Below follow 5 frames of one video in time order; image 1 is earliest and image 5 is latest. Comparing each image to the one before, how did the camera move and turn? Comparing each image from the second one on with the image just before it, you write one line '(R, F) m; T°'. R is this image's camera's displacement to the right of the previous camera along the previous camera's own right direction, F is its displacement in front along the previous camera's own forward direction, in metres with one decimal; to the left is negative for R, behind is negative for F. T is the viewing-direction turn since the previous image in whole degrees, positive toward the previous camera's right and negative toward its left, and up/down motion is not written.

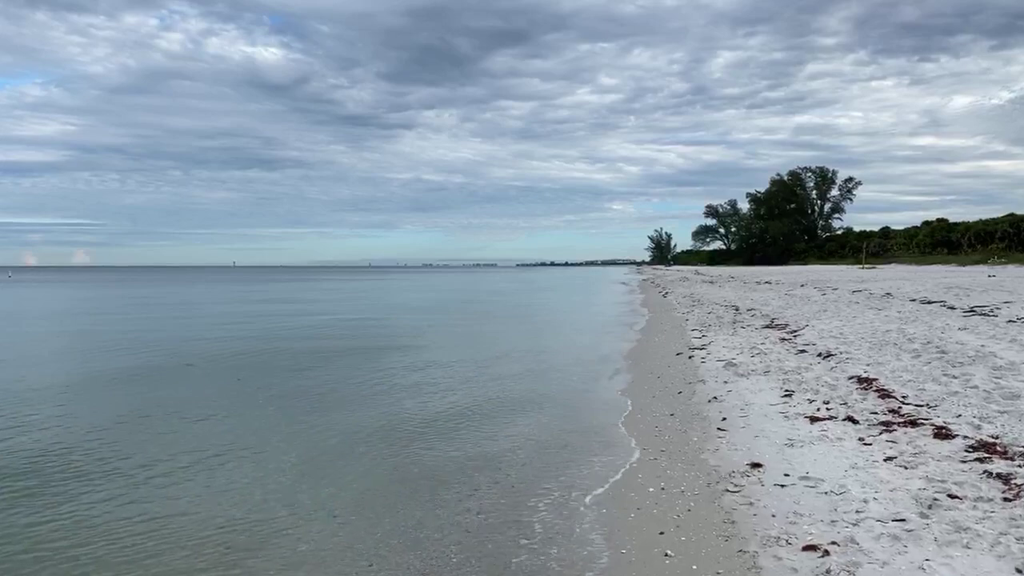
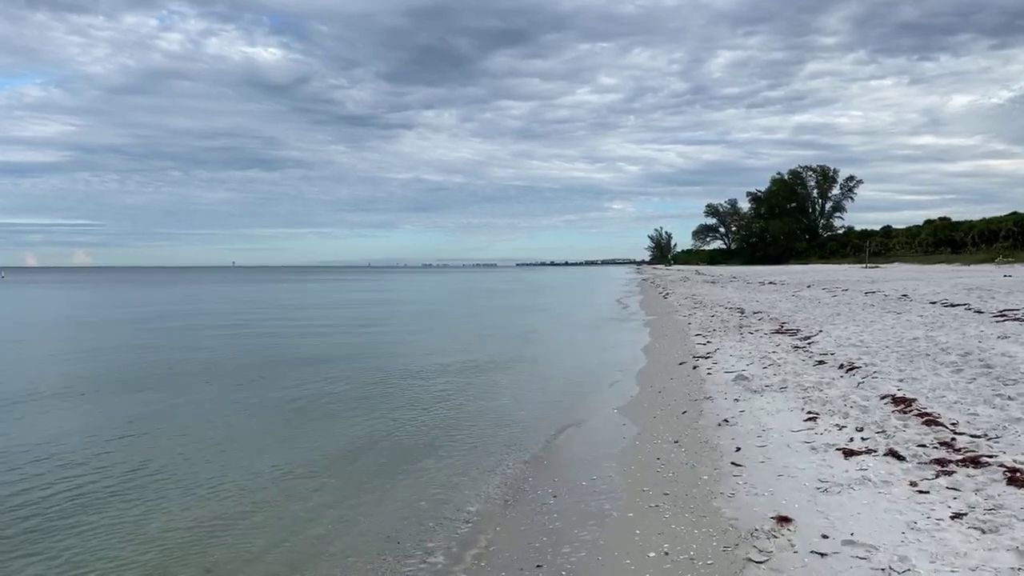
(+0.3, +1.4) m; 0°
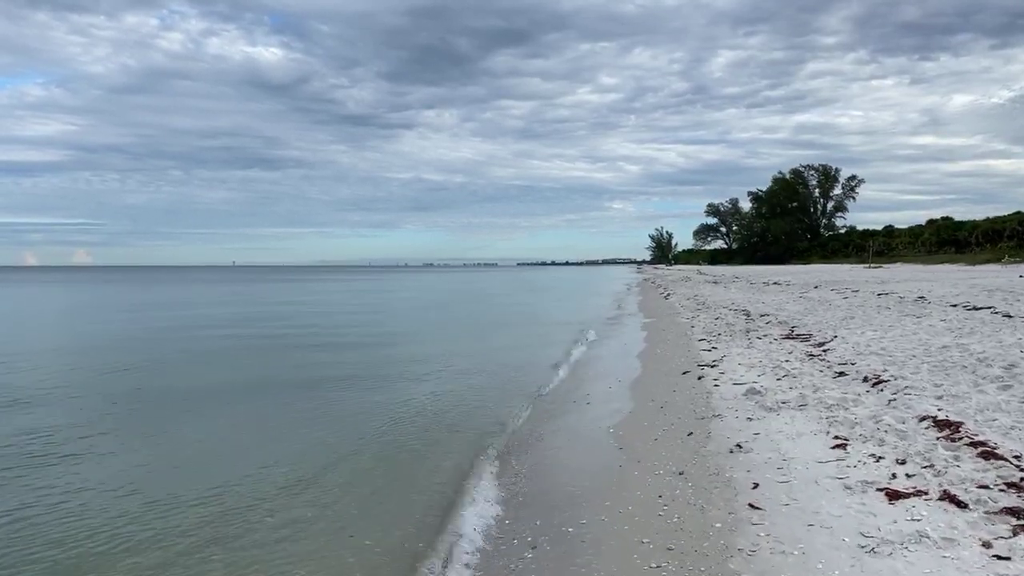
(+0.3, +1.2) m; 0°
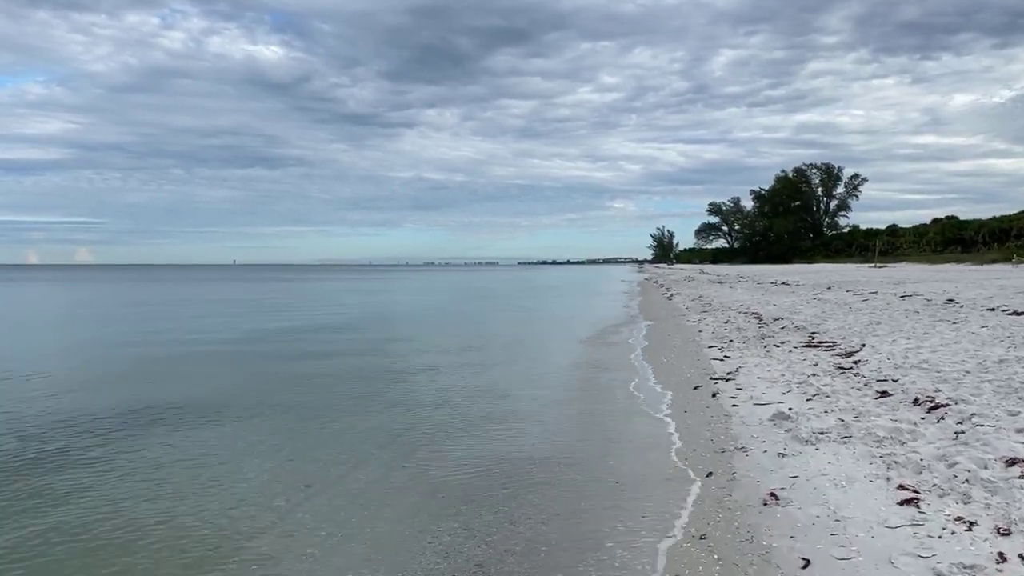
(+0.2, +1.6) m; 0°
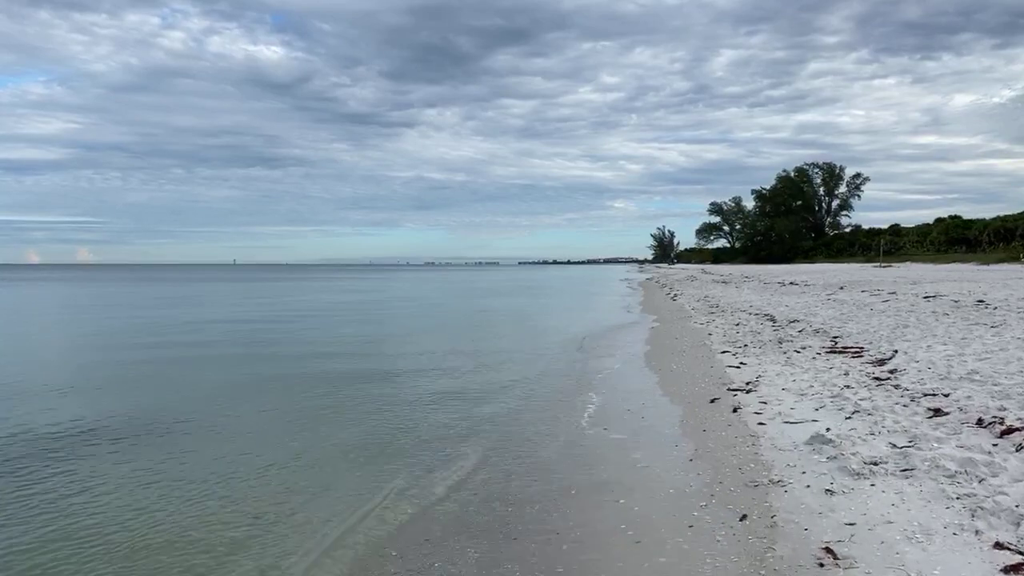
(+0.1, +1.3) m; 0°
